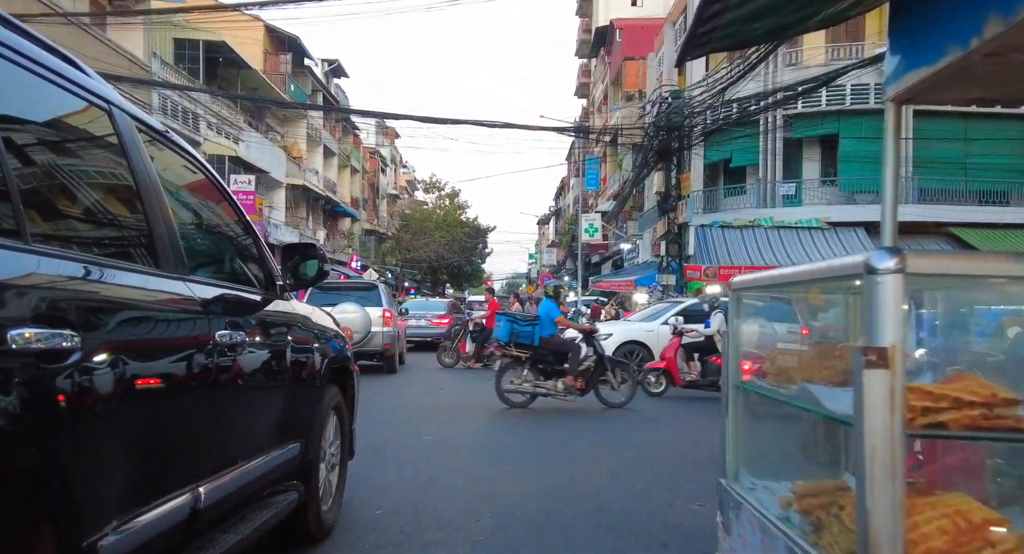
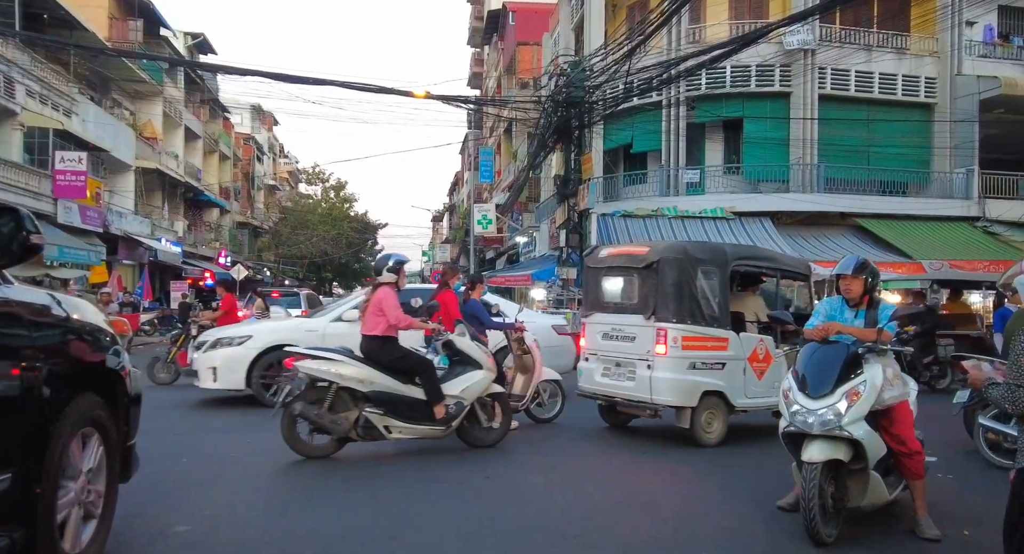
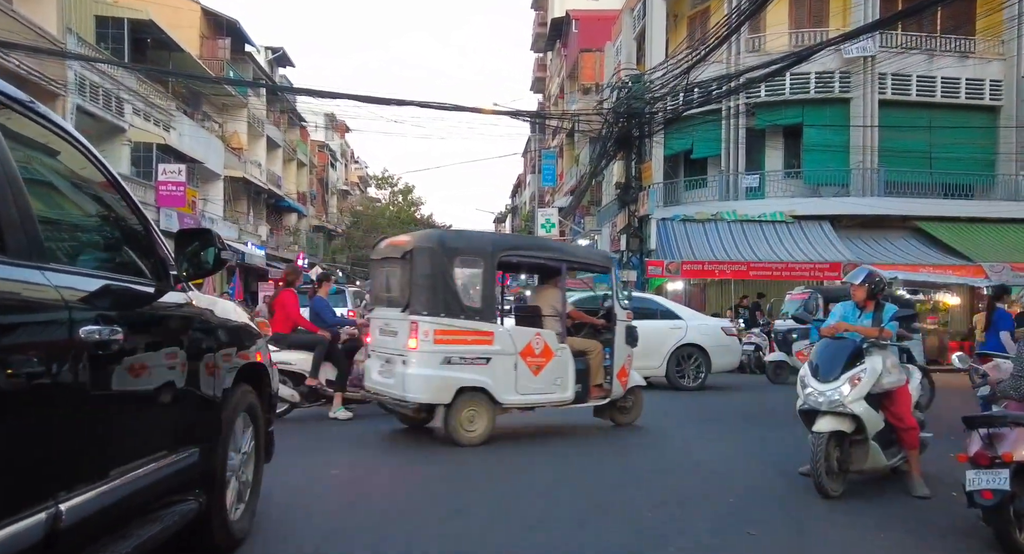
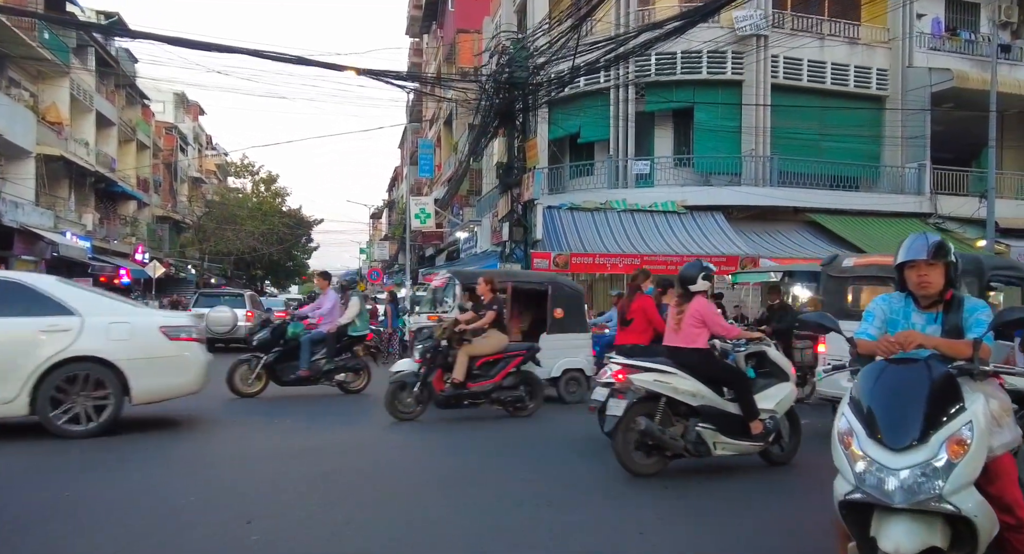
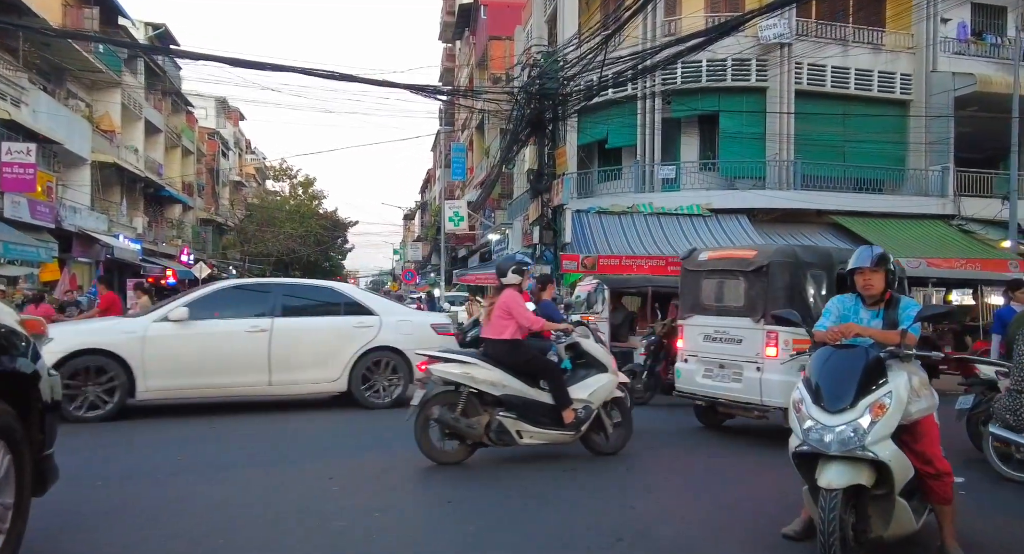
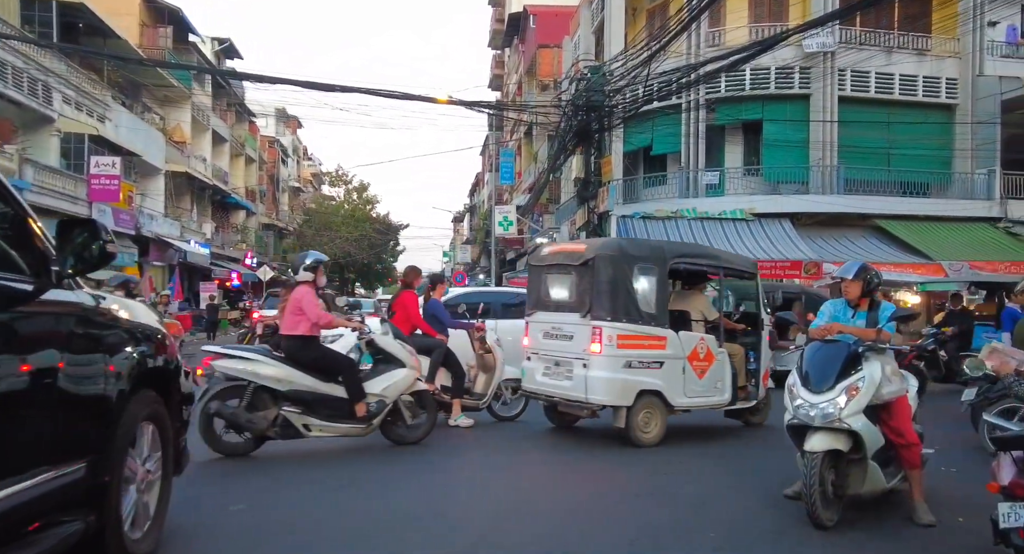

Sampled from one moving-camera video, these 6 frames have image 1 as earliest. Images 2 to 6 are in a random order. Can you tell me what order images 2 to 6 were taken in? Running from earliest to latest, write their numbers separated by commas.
3, 6, 2, 5, 4
